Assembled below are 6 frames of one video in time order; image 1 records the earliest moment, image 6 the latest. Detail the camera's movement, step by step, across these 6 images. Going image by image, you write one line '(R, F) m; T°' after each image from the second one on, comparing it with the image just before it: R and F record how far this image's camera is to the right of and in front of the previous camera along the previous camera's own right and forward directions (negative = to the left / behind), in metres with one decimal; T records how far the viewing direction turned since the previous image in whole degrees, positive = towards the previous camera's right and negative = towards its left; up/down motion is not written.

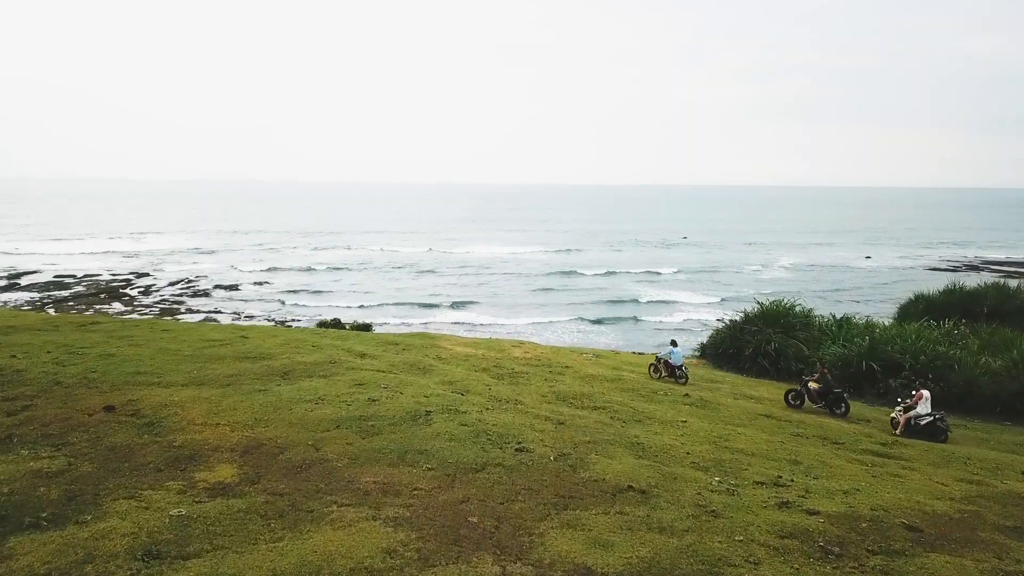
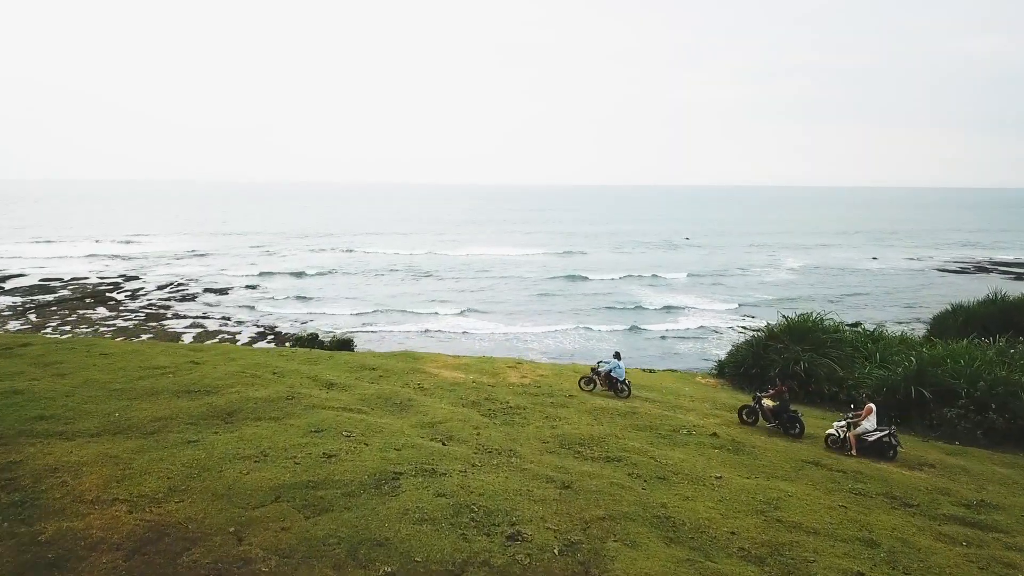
(+0.1, +1.3) m; 0°
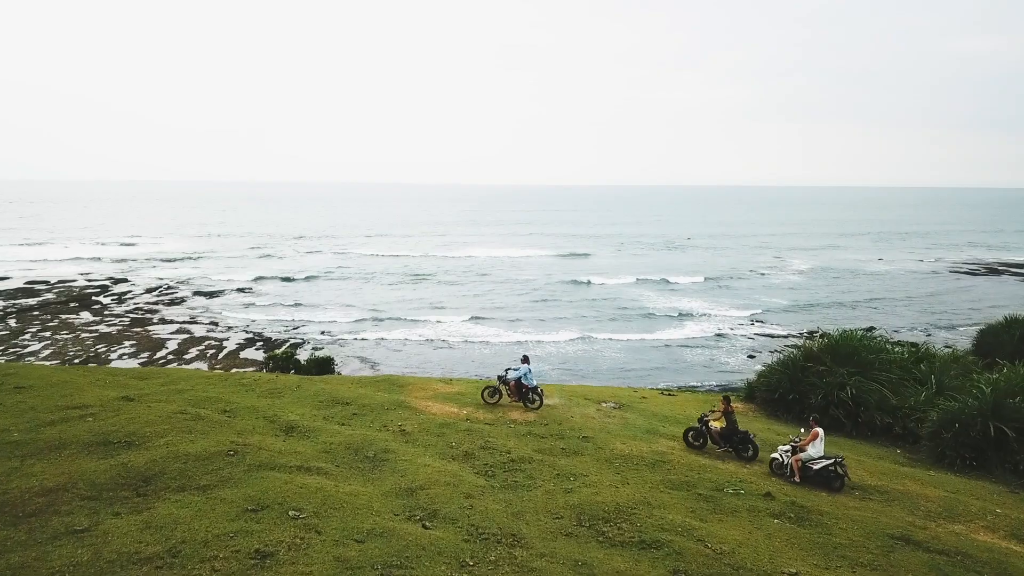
(0.0, +1.4) m; 0°
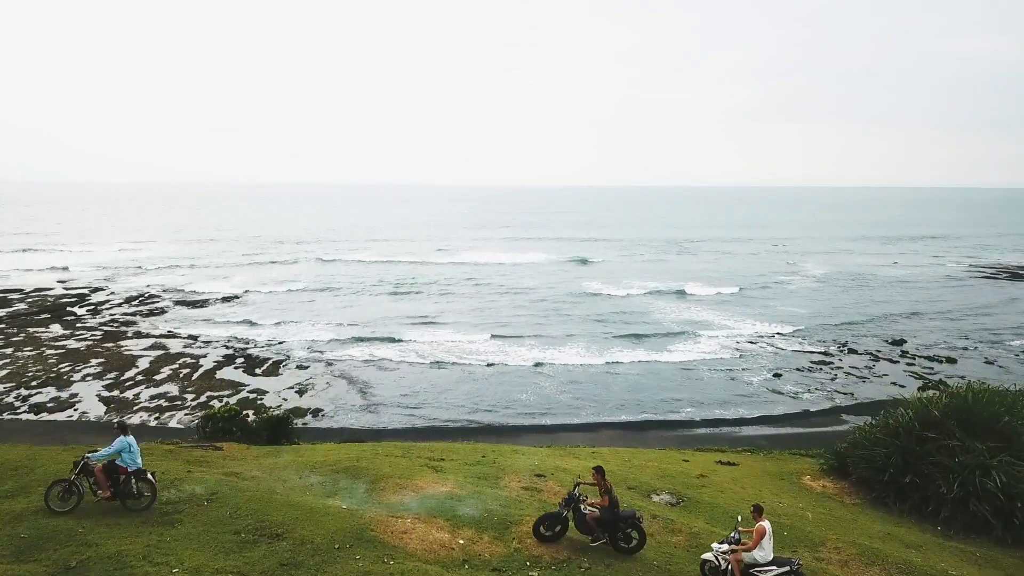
(-0.2, +2.5) m; 0°
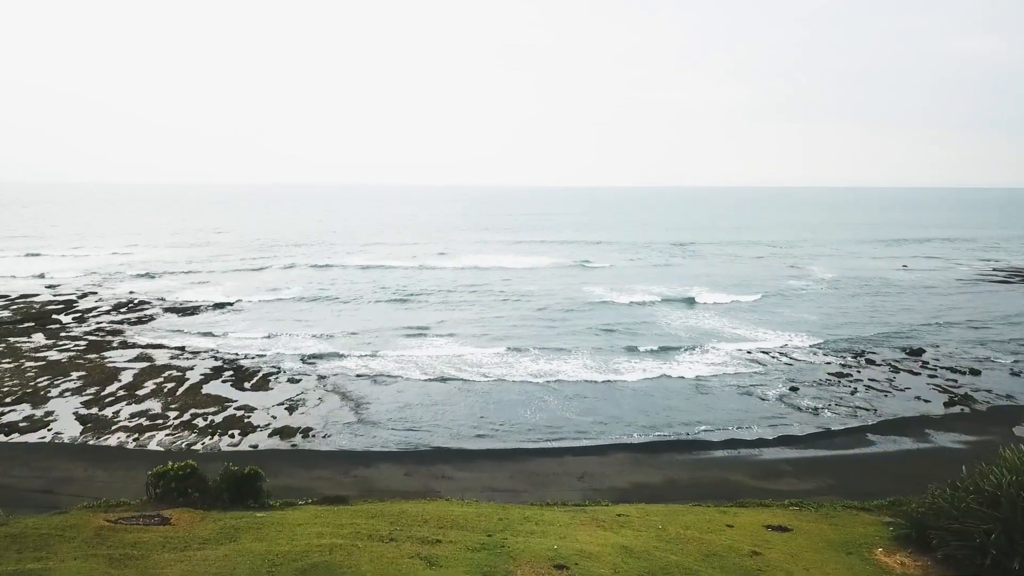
(-0.1, +1.3) m; 0°
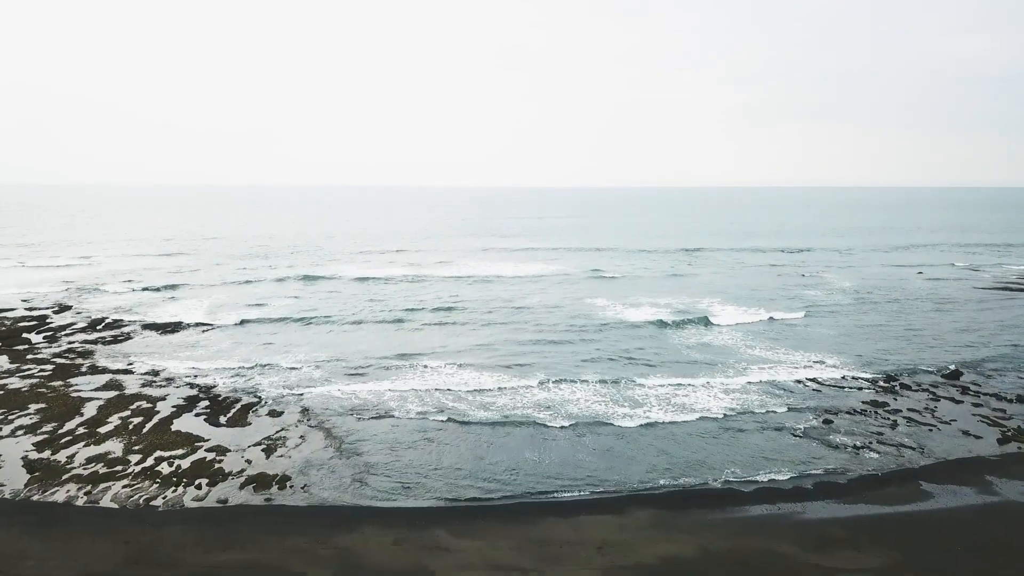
(-0.2, +2.3) m; 0°
